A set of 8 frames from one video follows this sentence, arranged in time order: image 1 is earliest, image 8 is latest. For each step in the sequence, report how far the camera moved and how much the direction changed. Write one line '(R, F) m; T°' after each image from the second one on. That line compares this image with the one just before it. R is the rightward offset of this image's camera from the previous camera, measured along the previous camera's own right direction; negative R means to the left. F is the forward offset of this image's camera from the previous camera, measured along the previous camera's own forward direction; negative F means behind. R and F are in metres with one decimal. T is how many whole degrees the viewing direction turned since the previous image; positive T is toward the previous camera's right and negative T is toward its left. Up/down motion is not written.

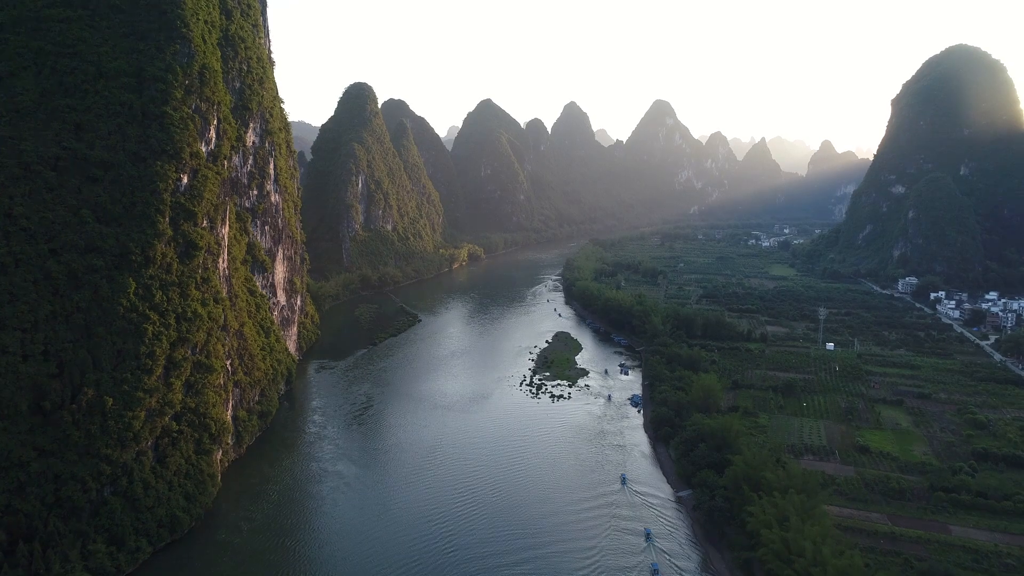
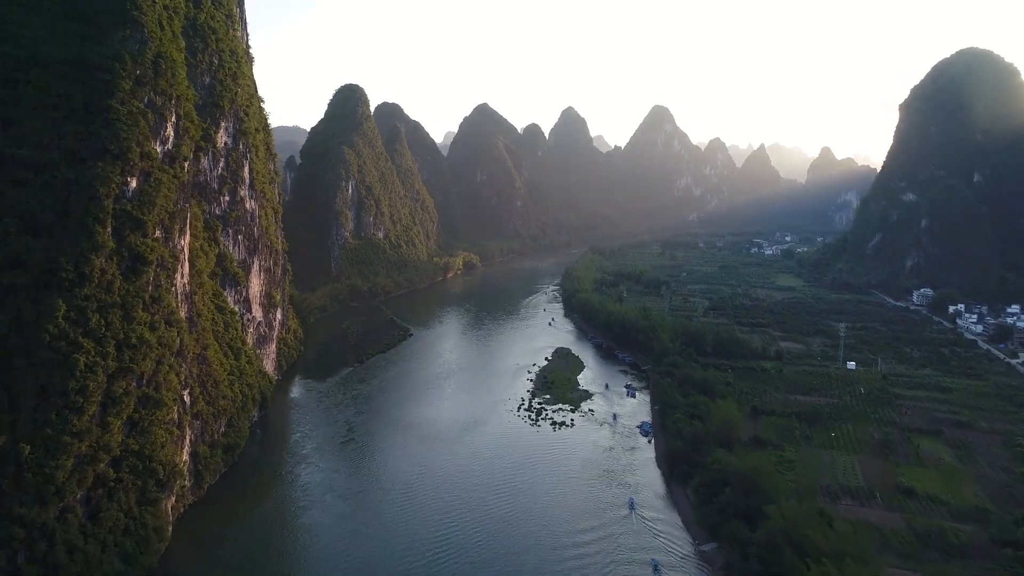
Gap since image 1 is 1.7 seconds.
(0.0, +2.6) m; 0°
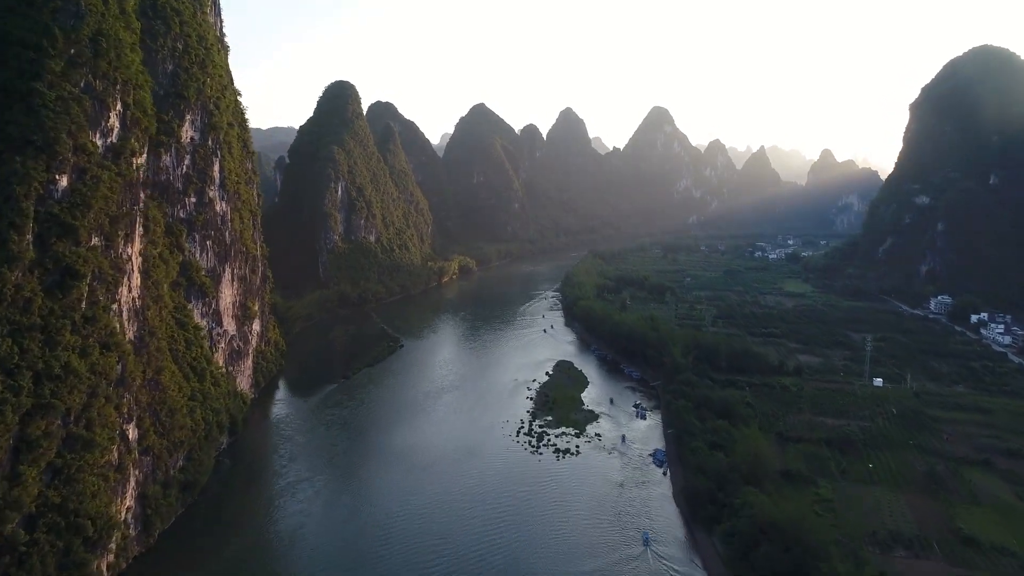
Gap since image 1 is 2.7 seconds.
(-0.1, +2.6) m; 0°
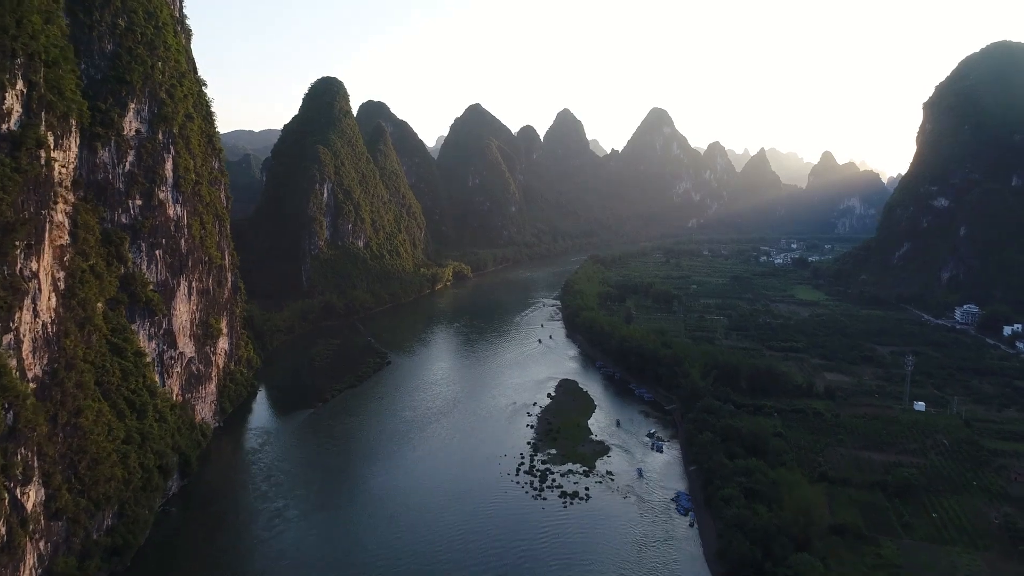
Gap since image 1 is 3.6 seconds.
(-0.1, +3.3) m; 0°
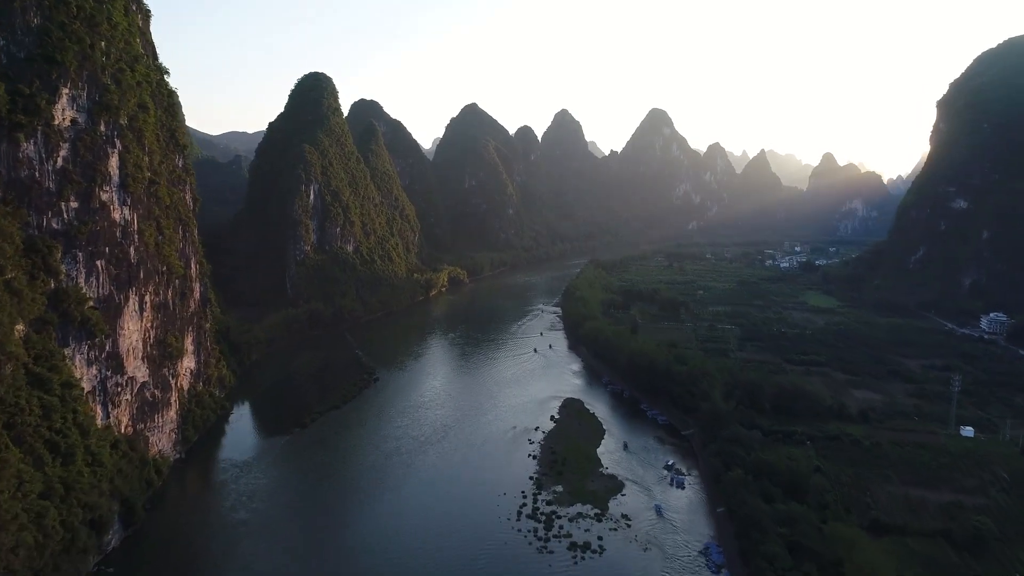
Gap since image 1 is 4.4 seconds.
(-0.1, +2.9) m; 0°
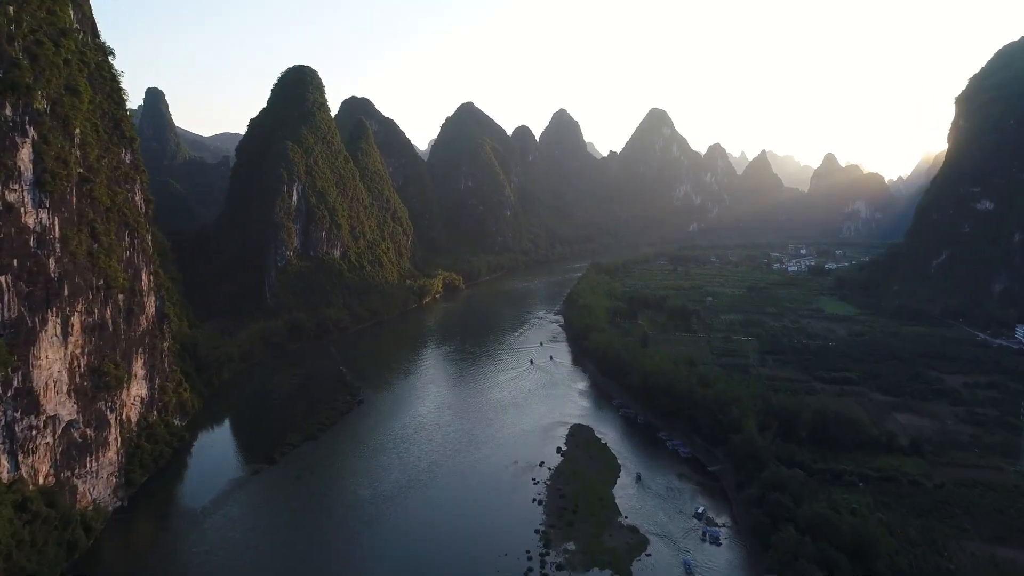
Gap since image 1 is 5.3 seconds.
(-0.1, +3.4) m; 0°
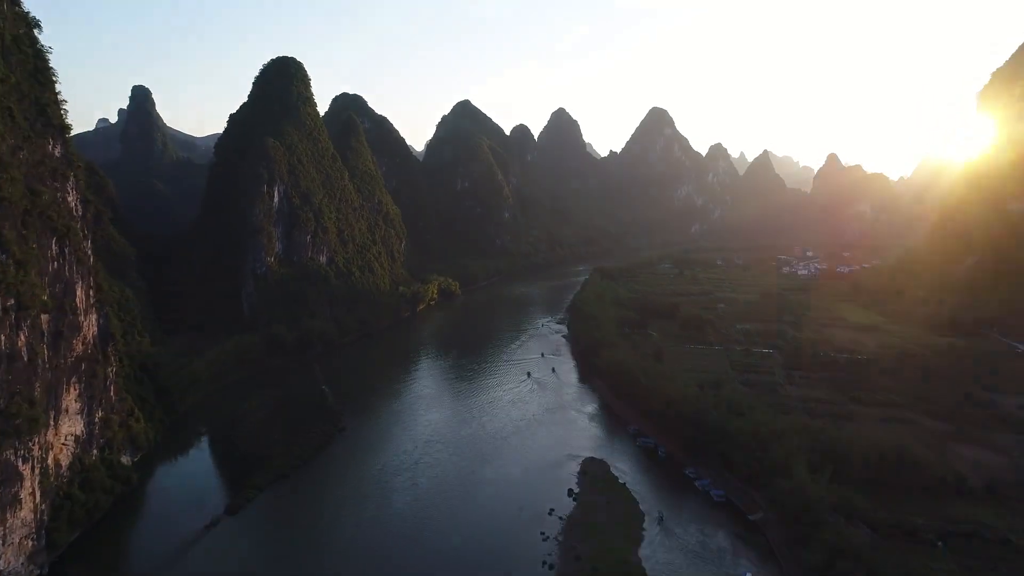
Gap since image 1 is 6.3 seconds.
(-0.2, +3.5) m; 0°
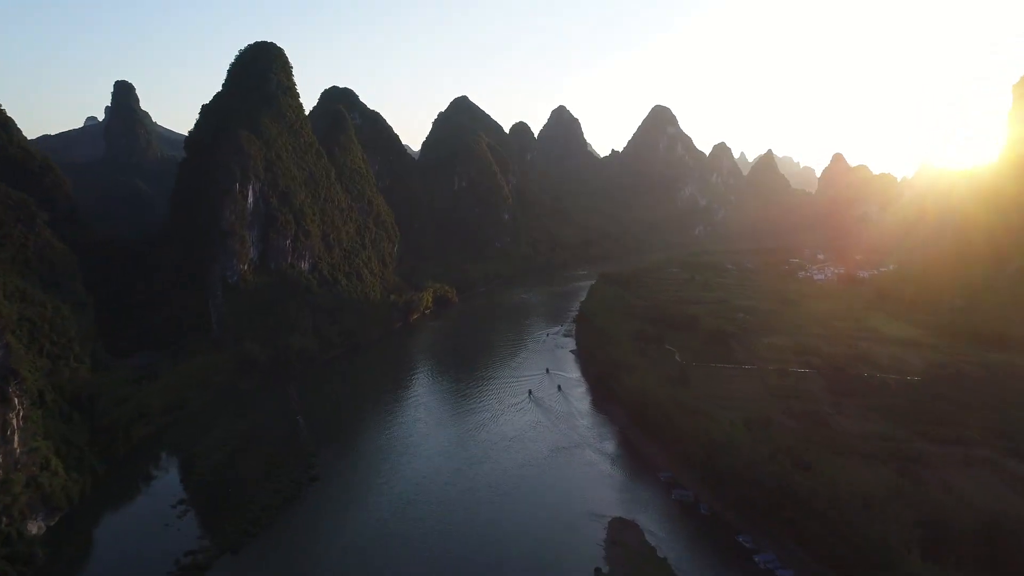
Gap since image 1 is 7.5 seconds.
(-0.3, +4.4) m; 0°
